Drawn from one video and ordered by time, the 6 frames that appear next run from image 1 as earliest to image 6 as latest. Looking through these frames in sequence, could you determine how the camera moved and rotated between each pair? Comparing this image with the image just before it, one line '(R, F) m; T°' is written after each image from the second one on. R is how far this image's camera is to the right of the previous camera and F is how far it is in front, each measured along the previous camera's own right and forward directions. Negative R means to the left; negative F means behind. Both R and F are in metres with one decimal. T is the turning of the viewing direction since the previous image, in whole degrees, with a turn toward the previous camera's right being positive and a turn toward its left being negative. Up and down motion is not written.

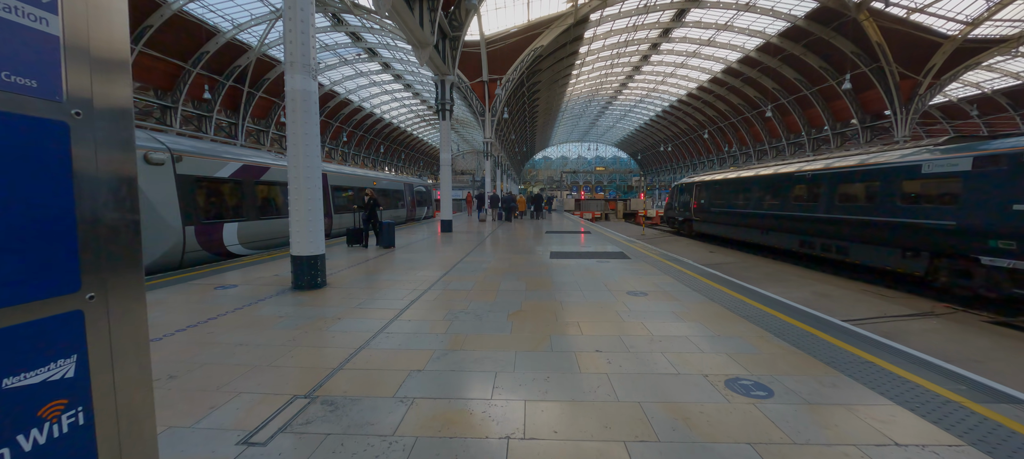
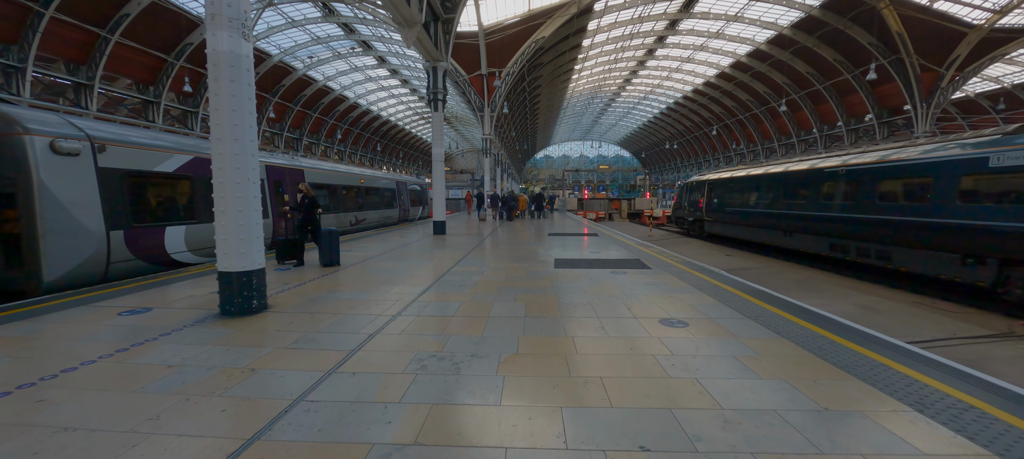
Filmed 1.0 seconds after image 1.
(+0.1, +1.3) m; 0°
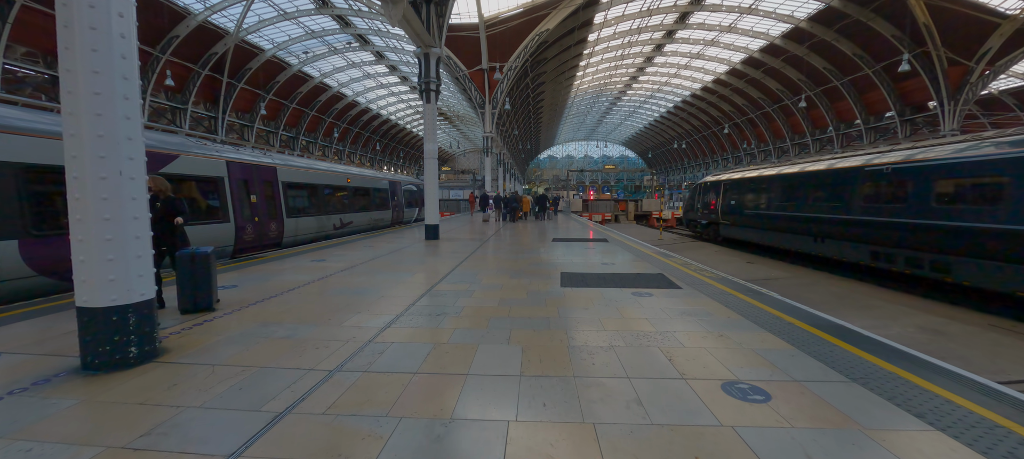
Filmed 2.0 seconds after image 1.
(+0.1, +1.3) m; -1°
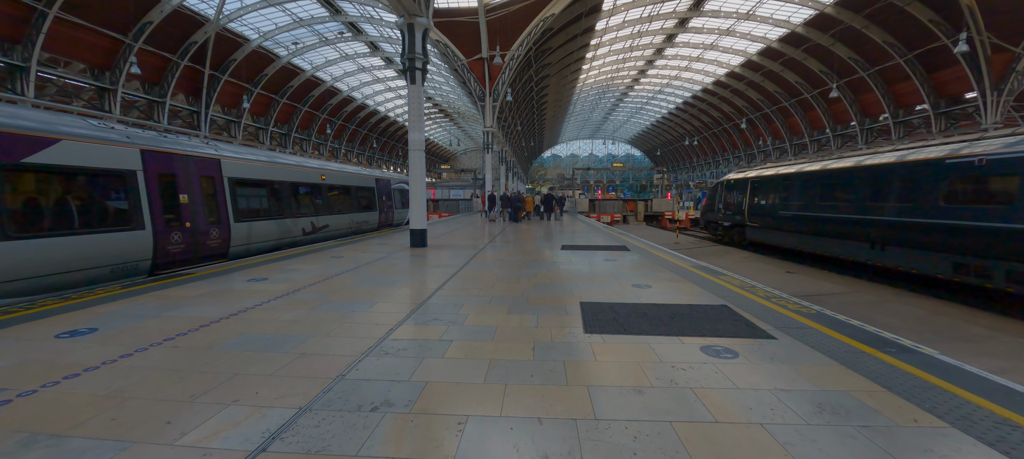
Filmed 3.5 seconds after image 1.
(+0.1, +1.9) m; -1°
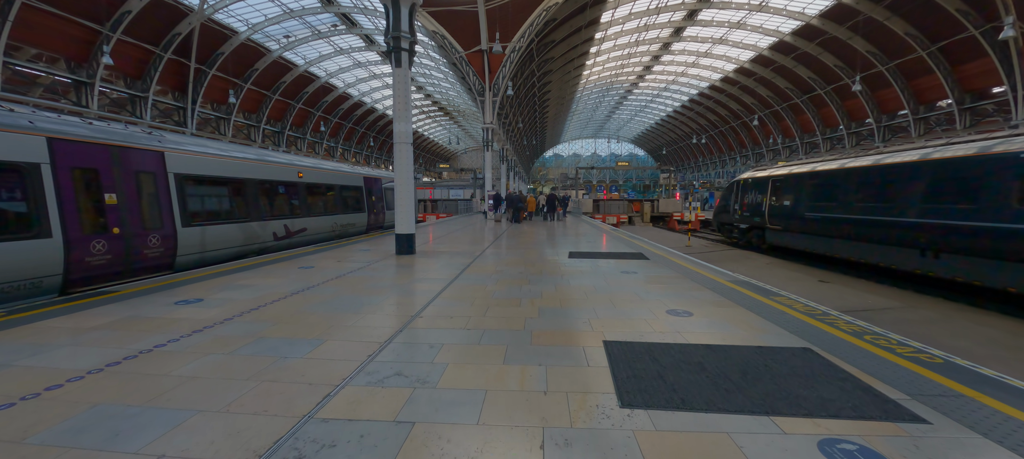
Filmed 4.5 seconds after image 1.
(0.0, +1.2) m; 0°
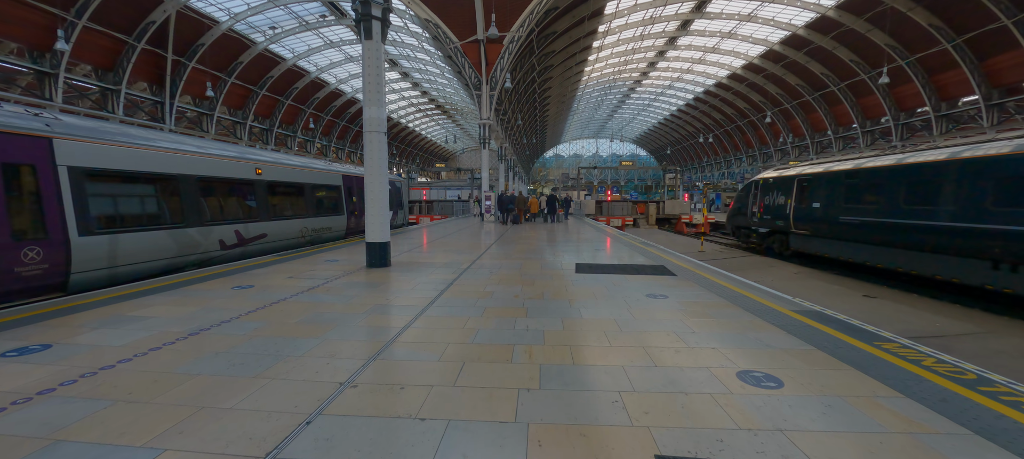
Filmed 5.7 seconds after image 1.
(+0.1, +1.5) m; 0°
